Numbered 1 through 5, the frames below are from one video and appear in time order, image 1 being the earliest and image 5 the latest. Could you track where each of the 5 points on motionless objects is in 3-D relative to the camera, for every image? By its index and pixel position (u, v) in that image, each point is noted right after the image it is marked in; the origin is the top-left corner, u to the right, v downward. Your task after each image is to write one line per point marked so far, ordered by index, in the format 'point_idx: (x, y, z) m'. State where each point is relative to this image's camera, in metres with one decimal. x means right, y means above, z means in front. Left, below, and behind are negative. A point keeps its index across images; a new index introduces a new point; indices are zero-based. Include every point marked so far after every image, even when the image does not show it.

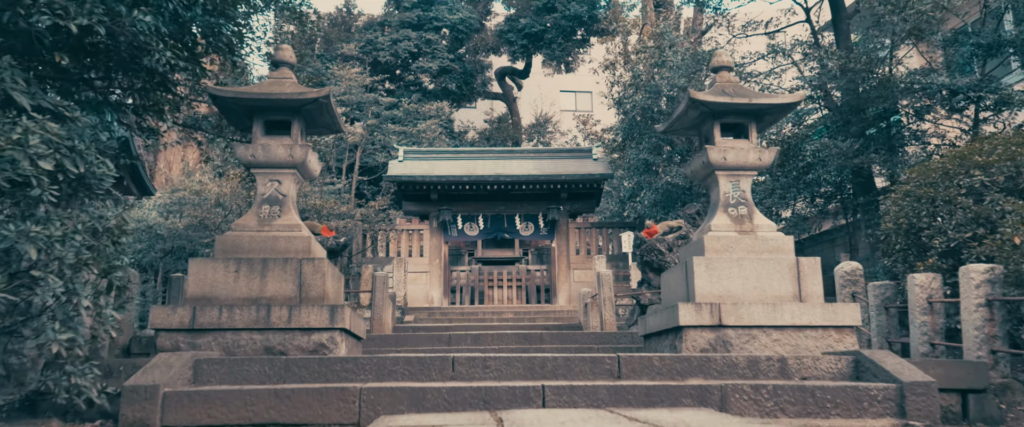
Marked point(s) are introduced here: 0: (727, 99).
0: (+2.4, +1.3, +7.3) m
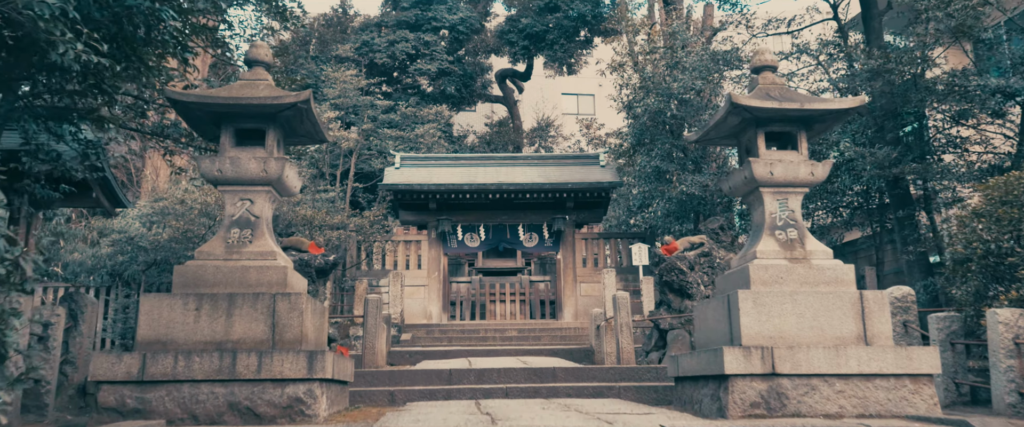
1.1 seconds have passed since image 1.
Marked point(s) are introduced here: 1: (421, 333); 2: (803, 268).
0: (+2.5, +1.0, +6.3) m
1: (-2.3, -3.0, +16.7) m
2: (+2.7, -0.5, +6.1) m
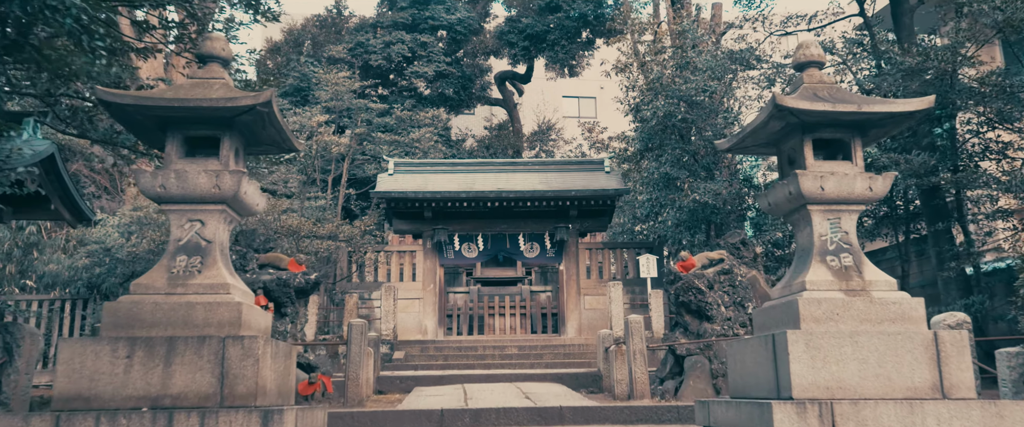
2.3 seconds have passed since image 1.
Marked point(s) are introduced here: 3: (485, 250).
0: (+2.5, +0.9, +5.3) m
1: (-2.3, -3.2, +15.6) m
2: (+2.7, -0.7, +5.1) m
3: (-0.7, -1.0, +18.0) m
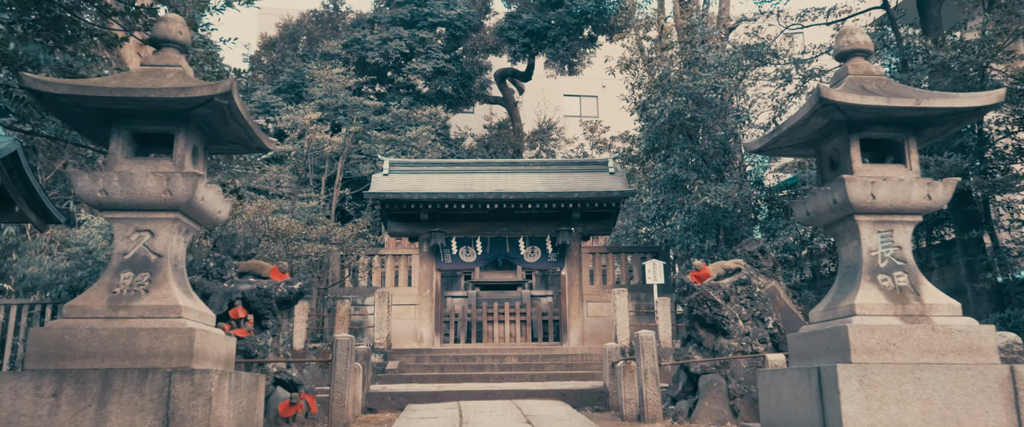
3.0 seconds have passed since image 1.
0: (+2.5, +0.8, +4.5) m
1: (-2.3, -3.3, +14.9) m
2: (+2.7, -0.8, +4.3) m
3: (-0.7, -1.1, +17.3) m
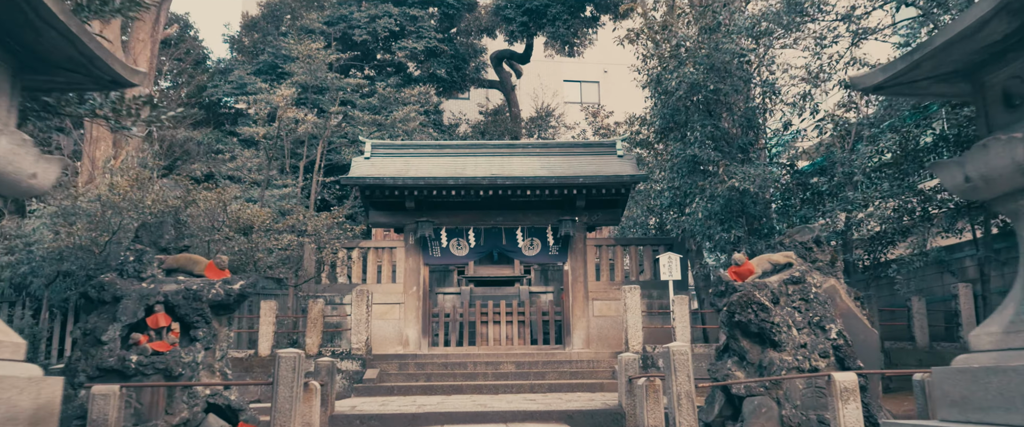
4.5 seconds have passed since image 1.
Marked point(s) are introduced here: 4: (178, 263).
0: (+2.5, +0.9, +2.7) m
1: (-2.4, -3.0, +13.1) m
2: (+2.7, -0.6, +2.5) m
3: (-0.8, -0.8, +15.4) m
4: (-3.6, -0.5, +7.2) m
